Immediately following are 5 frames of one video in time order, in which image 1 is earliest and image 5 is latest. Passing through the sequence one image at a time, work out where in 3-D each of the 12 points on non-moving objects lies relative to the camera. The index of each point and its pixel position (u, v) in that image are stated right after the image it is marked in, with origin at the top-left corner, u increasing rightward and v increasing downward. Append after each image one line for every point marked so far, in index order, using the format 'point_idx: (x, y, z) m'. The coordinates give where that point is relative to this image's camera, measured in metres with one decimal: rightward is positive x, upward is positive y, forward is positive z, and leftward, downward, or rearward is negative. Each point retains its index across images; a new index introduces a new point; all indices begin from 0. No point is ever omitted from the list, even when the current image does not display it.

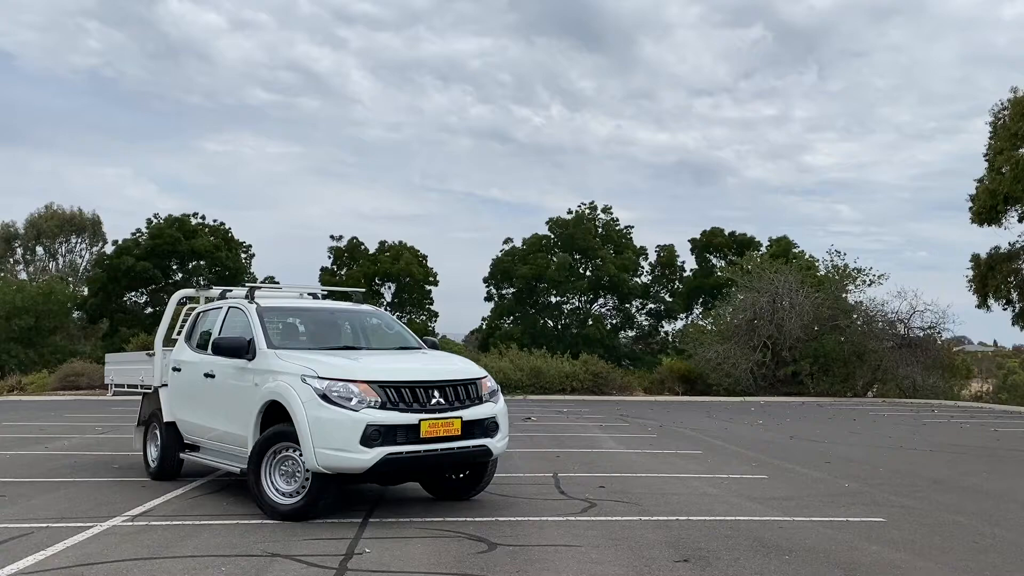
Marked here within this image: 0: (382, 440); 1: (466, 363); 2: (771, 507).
0: (-1.1, -1.2, +7.1) m
1: (-0.4, -0.7, +8.2) m
2: (+2.5, -2.1, +8.1) m
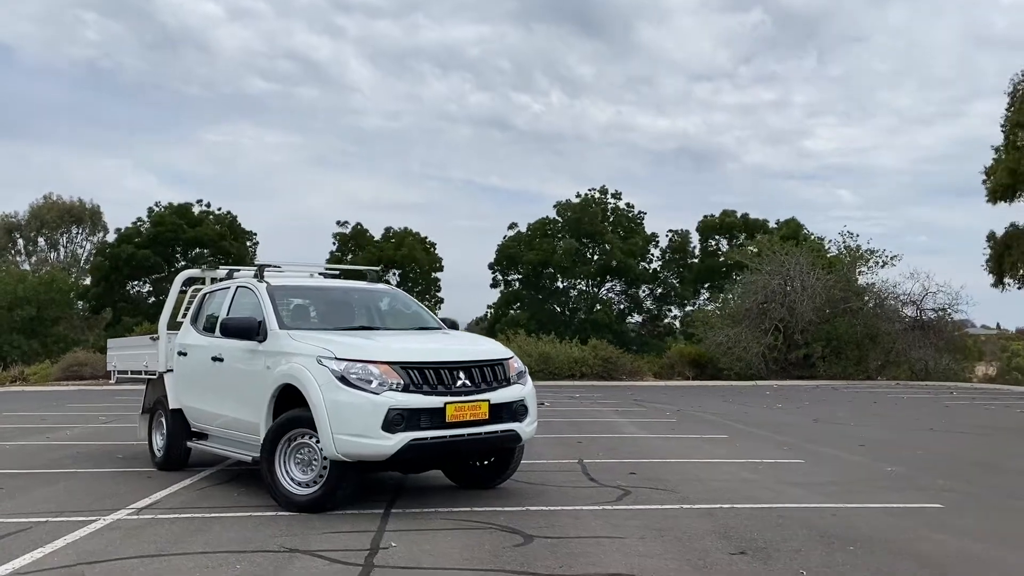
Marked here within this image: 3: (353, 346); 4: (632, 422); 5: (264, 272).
0: (-0.8, -1.0, +6.6) m
1: (-0.2, -0.5, +7.7) m
2: (+2.7, -1.8, +7.6) m
3: (-1.3, -0.5, +6.9) m
4: (+2.1, -2.4, +15.3) m
5: (-2.5, +0.2, +8.8) m
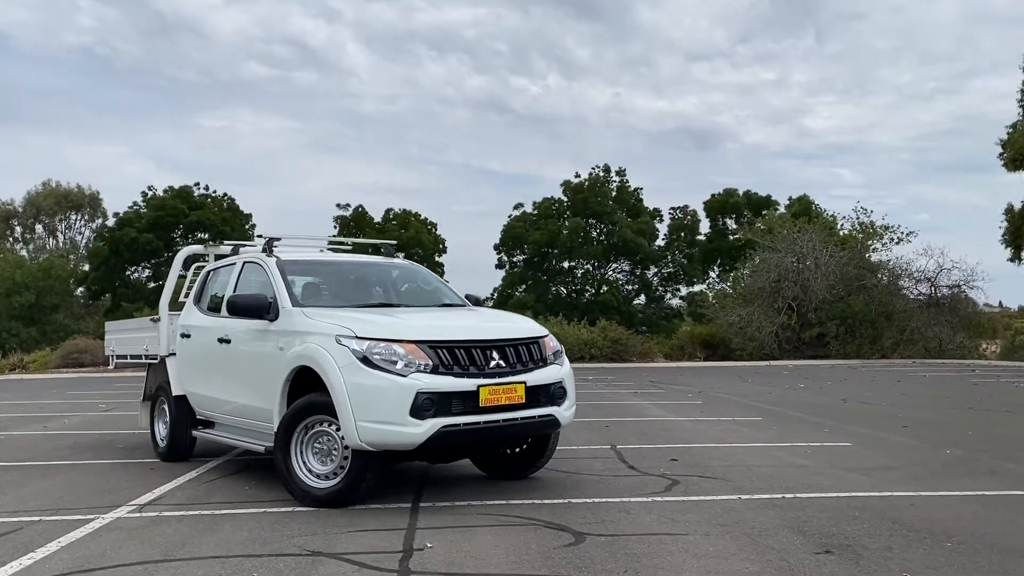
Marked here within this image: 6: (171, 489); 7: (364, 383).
0: (-0.5, -0.8, +5.9) m
1: (+0.1, -0.2, +7.0) m
2: (+3.0, -1.6, +7.0) m
3: (-1.0, -0.3, +6.2) m
4: (+2.4, -2.0, +14.6) m
5: (-2.3, +0.4, +8.2) m
6: (-2.8, -1.7, +7.1) m
7: (-1.0, -0.7, +5.9) m
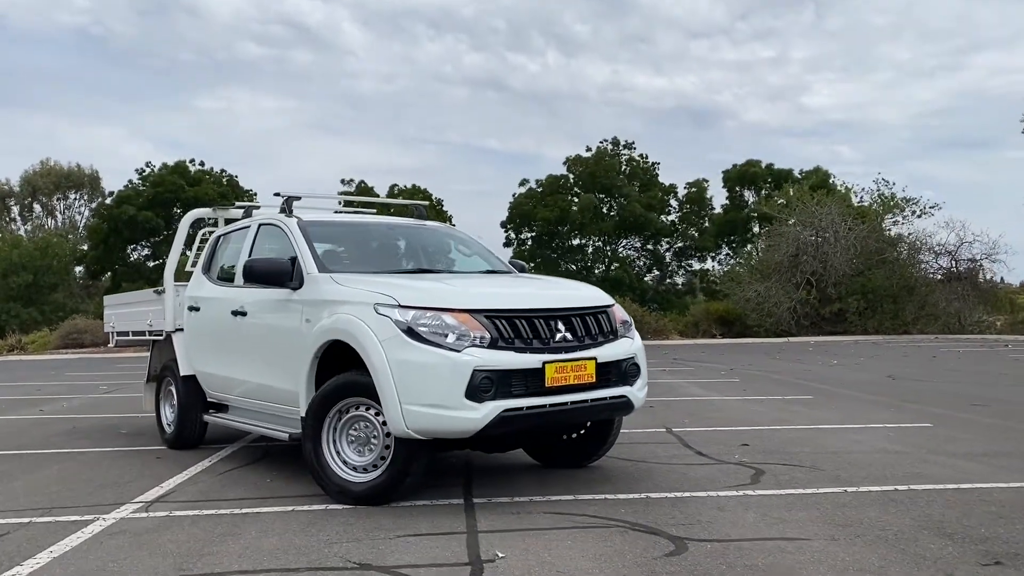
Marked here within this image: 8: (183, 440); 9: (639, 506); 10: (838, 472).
0: (-0.1, -0.6, +5.0) m
1: (+0.5, 0.0, +6.1) m
2: (+3.4, -1.3, +6.1) m
3: (-0.6, 0.0, +5.3) m
4: (+2.9, -1.5, +13.8) m
5: (-1.9, +0.7, +7.2) m
6: (-2.4, -1.4, +6.2) m
7: (-0.6, -0.4, +5.0) m
8: (-2.9, -1.4, +7.7) m
9: (+0.8, -1.3, +5.1) m
10: (+2.3, -1.3, +6.0) m
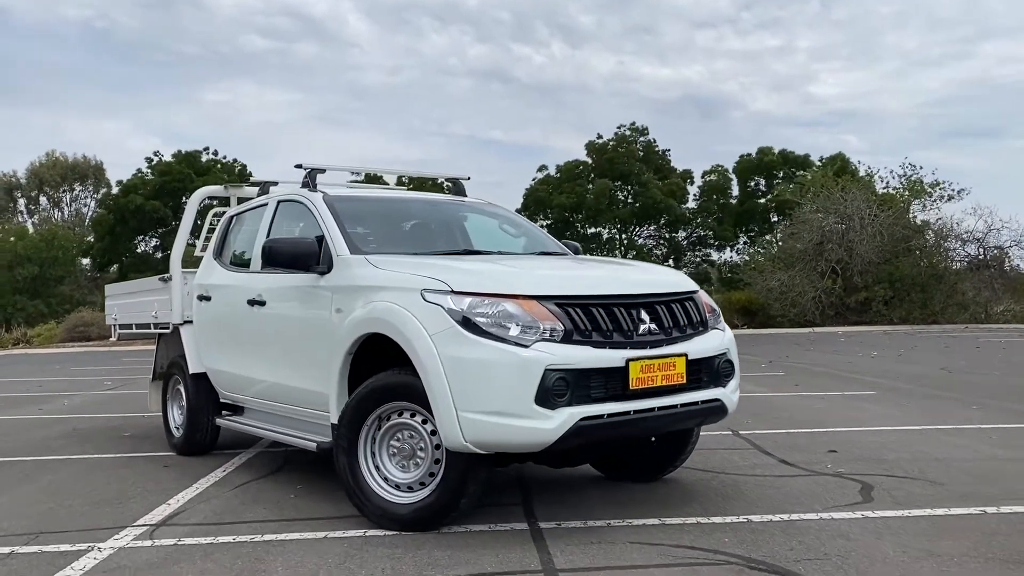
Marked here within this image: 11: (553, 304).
0: (+0.3, -0.5, +4.1) m
1: (+0.9, +0.1, +5.2) m
2: (+3.8, -1.2, +5.2) m
3: (-0.2, +0.1, +4.4) m
4: (+3.3, -1.3, +12.9) m
5: (-1.5, +0.8, +6.3) m
6: (-2.0, -1.3, +5.3) m
7: (-0.2, -0.3, +4.1) m
8: (-2.5, -1.3, +6.9) m
9: (+1.1, -1.2, +4.2) m
10: (+2.7, -1.2, +5.1) m
11: (+0.2, -0.1, +4.2) m
